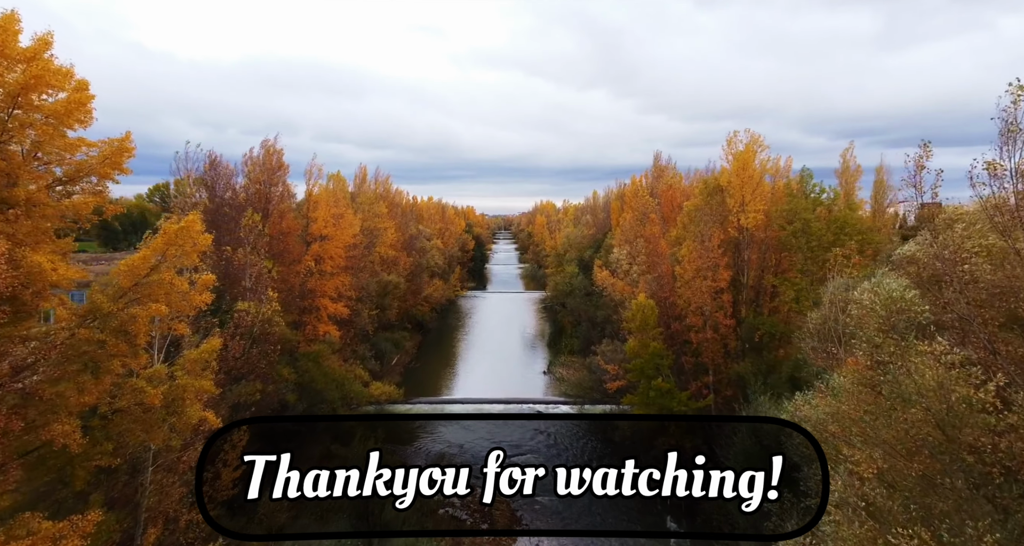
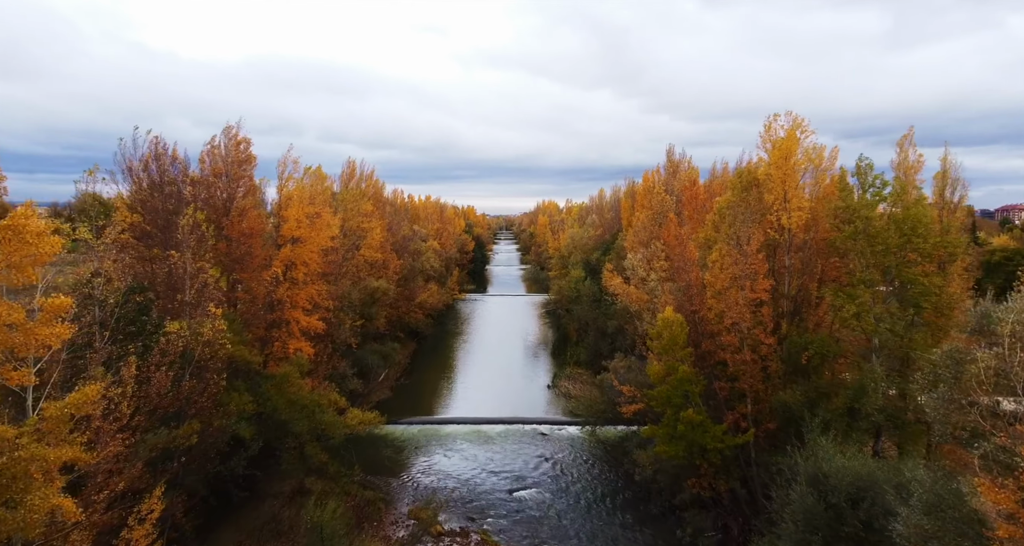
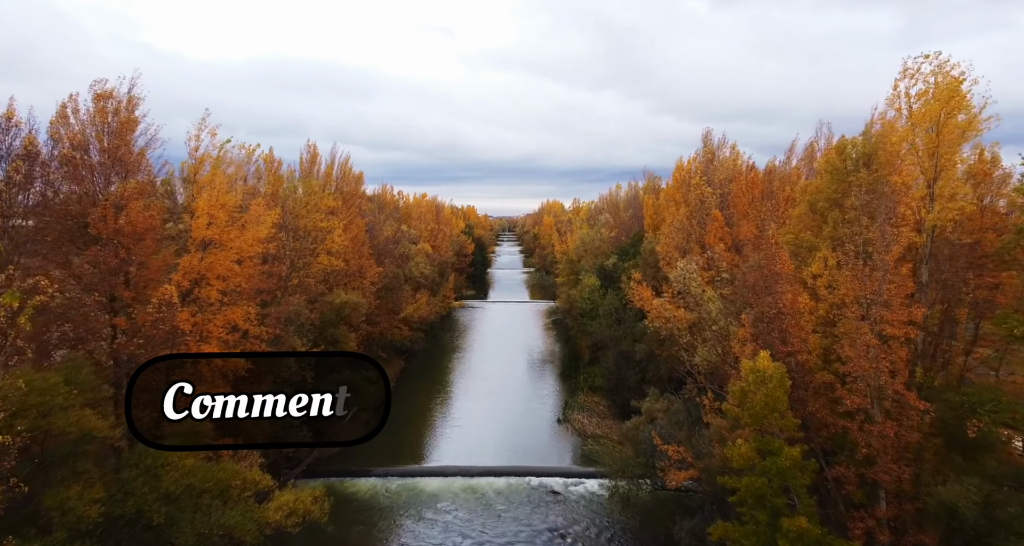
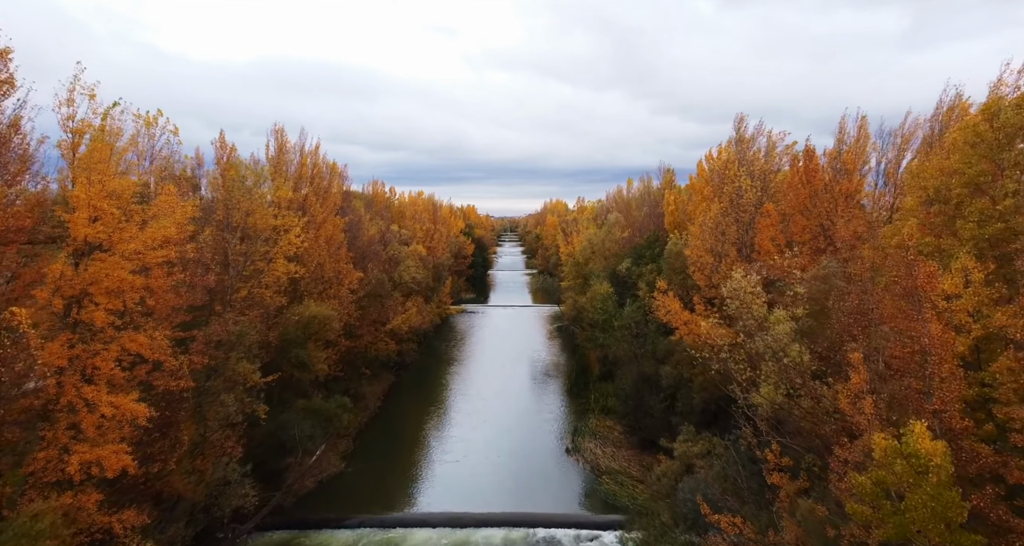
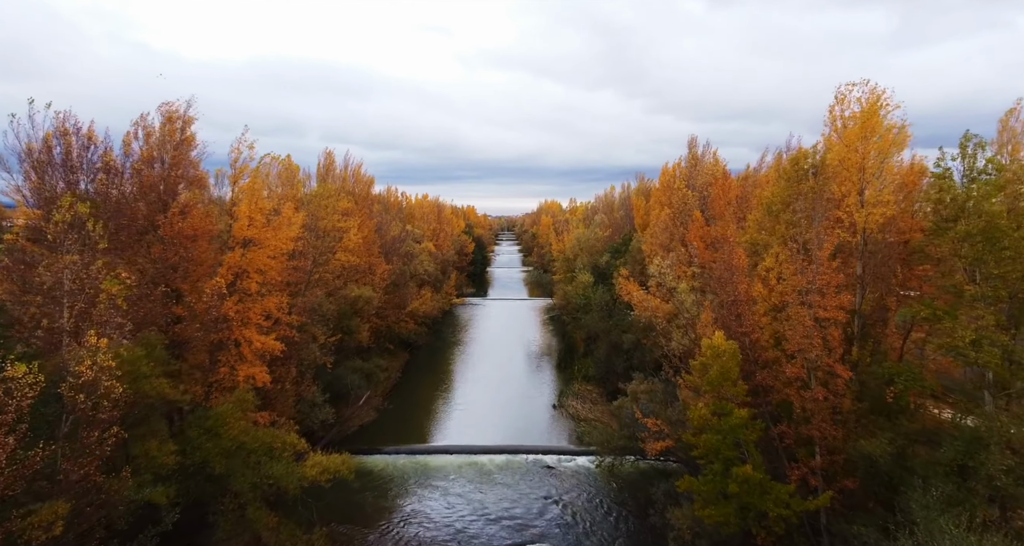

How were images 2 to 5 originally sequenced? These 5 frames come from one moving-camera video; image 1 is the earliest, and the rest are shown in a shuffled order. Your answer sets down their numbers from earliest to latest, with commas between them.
2, 5, 3, 4
